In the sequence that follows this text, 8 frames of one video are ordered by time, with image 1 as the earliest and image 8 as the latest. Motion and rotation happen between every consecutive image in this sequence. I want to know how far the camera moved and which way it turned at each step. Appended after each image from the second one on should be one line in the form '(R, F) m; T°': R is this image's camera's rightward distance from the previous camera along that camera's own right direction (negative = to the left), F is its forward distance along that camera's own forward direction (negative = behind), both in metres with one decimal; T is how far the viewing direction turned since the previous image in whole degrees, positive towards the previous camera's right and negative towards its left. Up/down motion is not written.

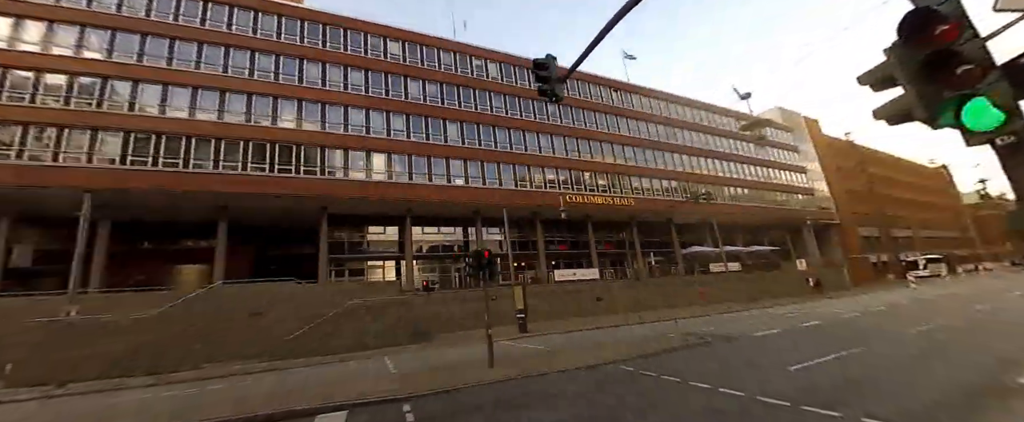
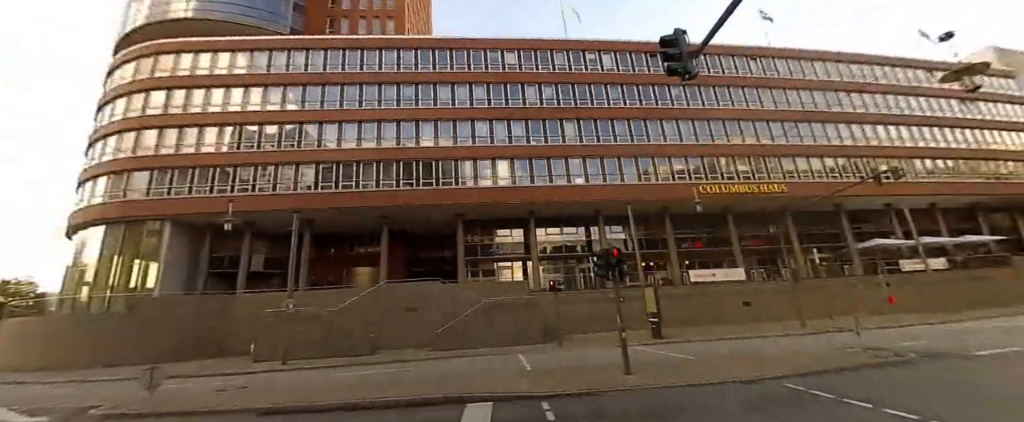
(-0.2, +0.1) m; -19°
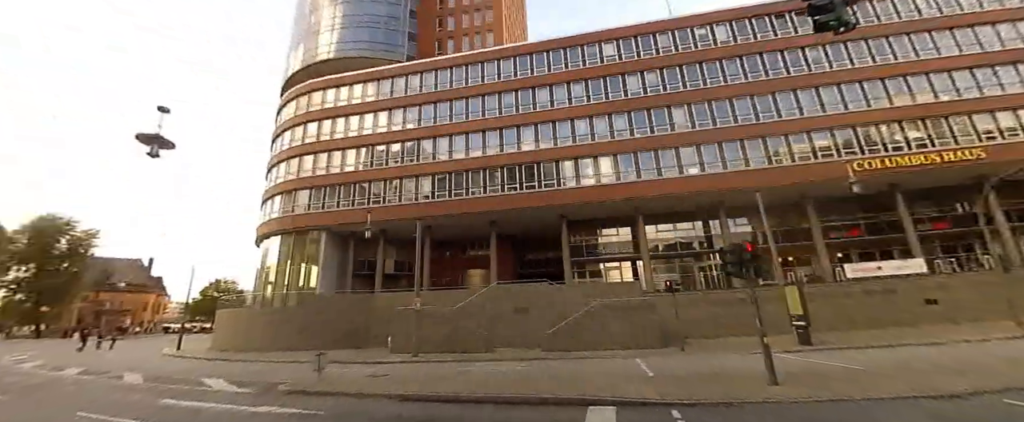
(-0.3, +0.1) m; -15°
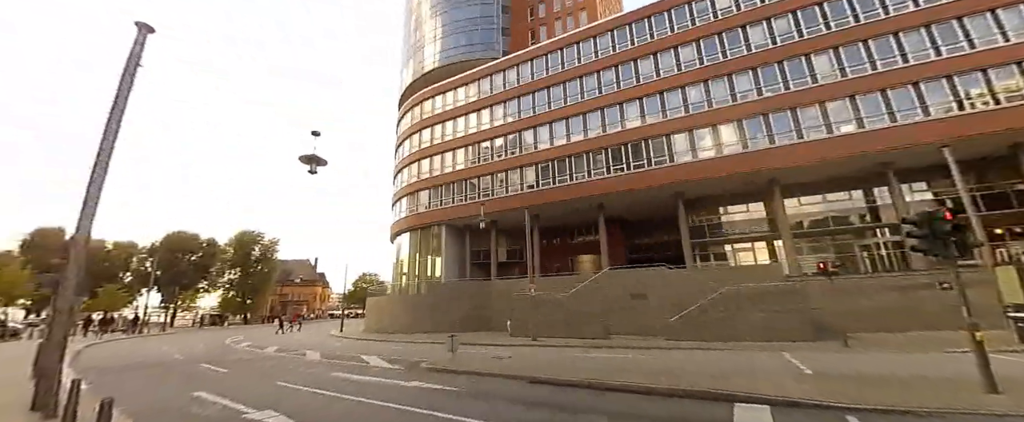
(-0.2, +0.1) m; -16°
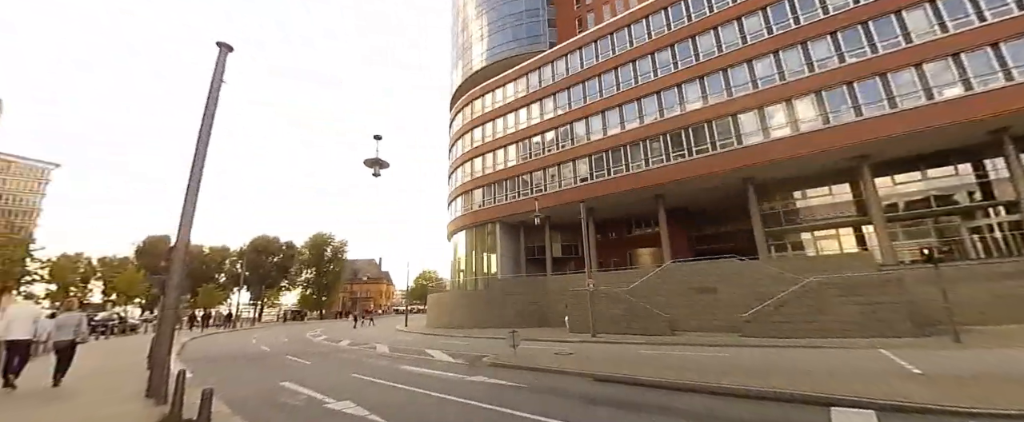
(-0.1, +0.2) m; -8°
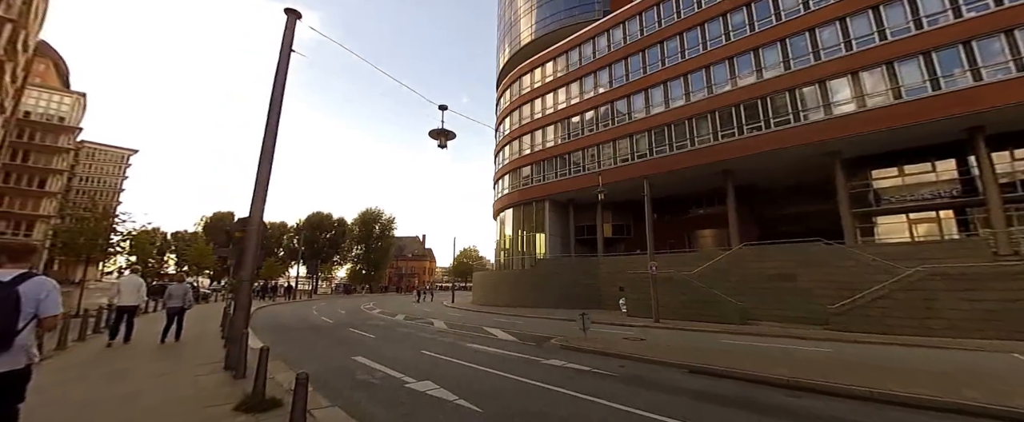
(-0.9, +0.6) m; -5°
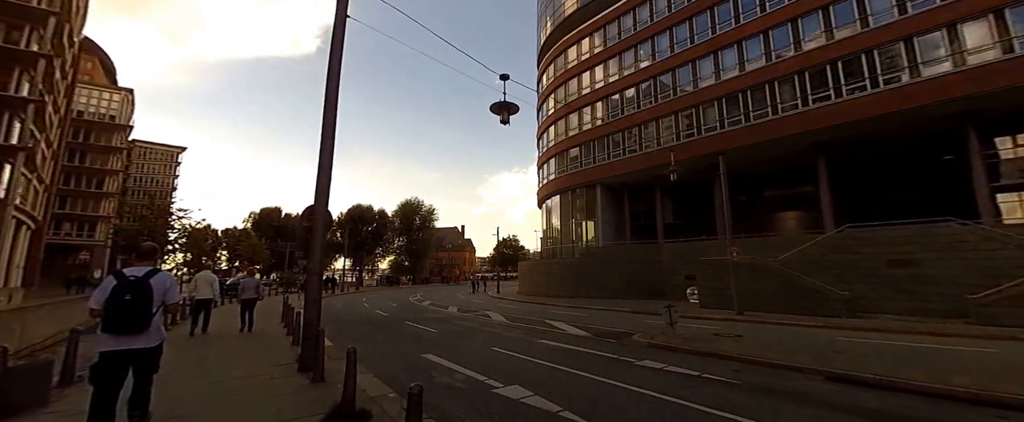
(-1.0, +1.0) m; -5°
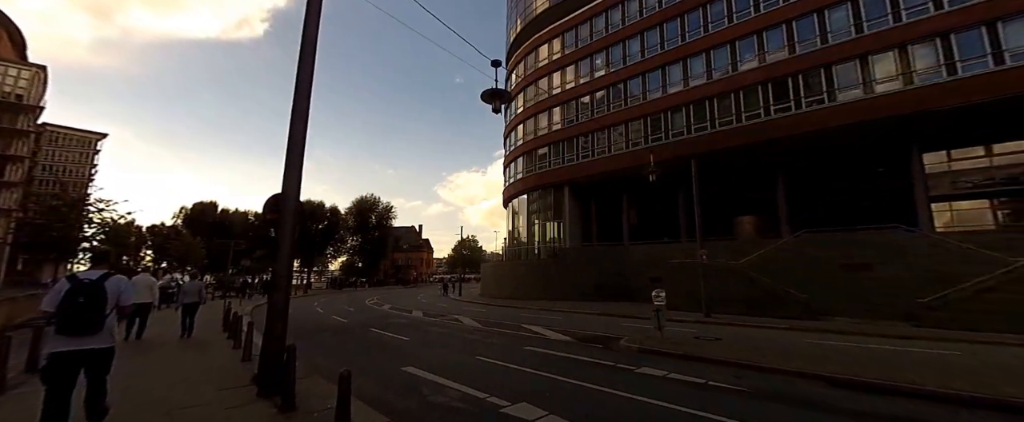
(-0.7, +0.6) m; +7°
